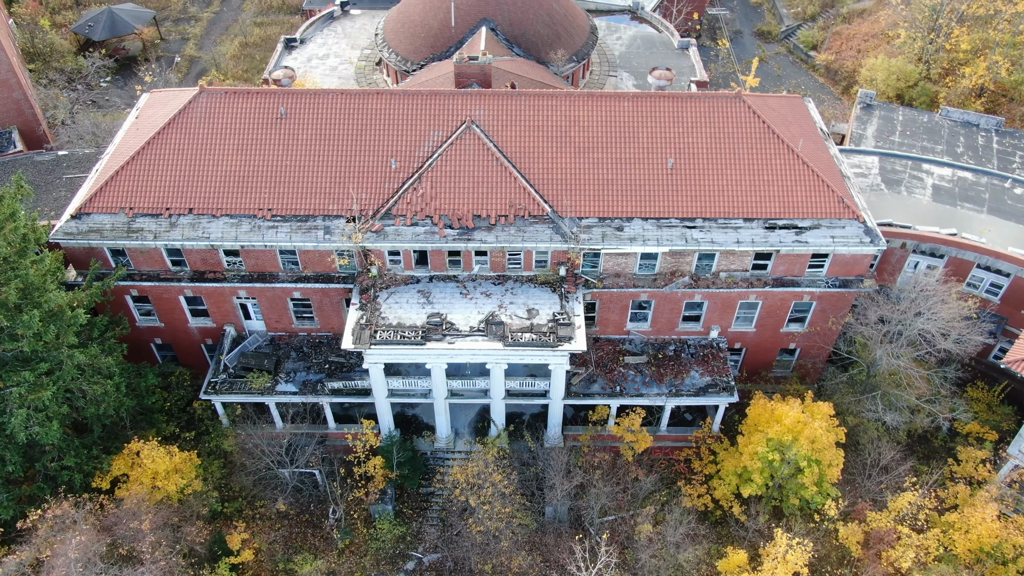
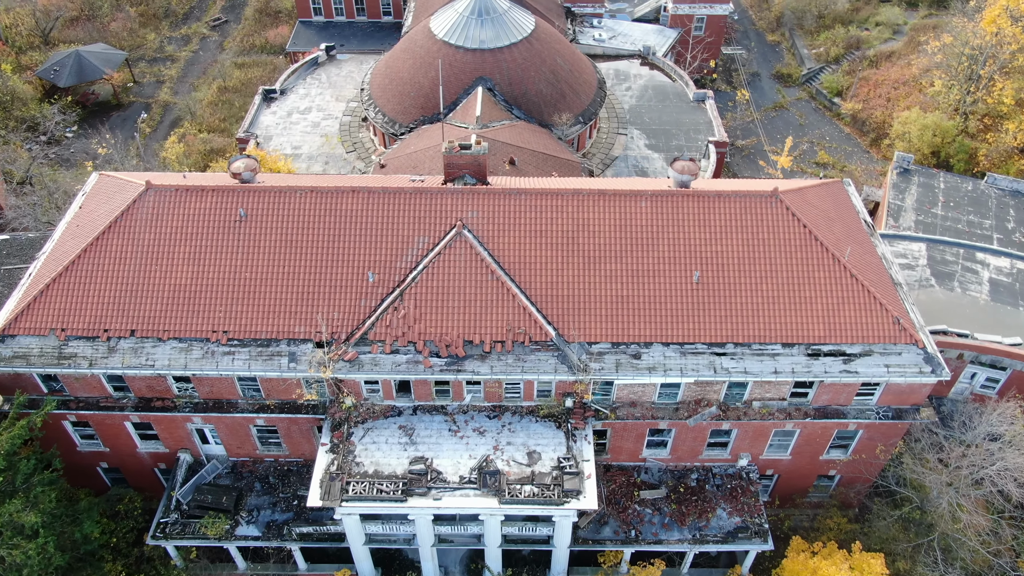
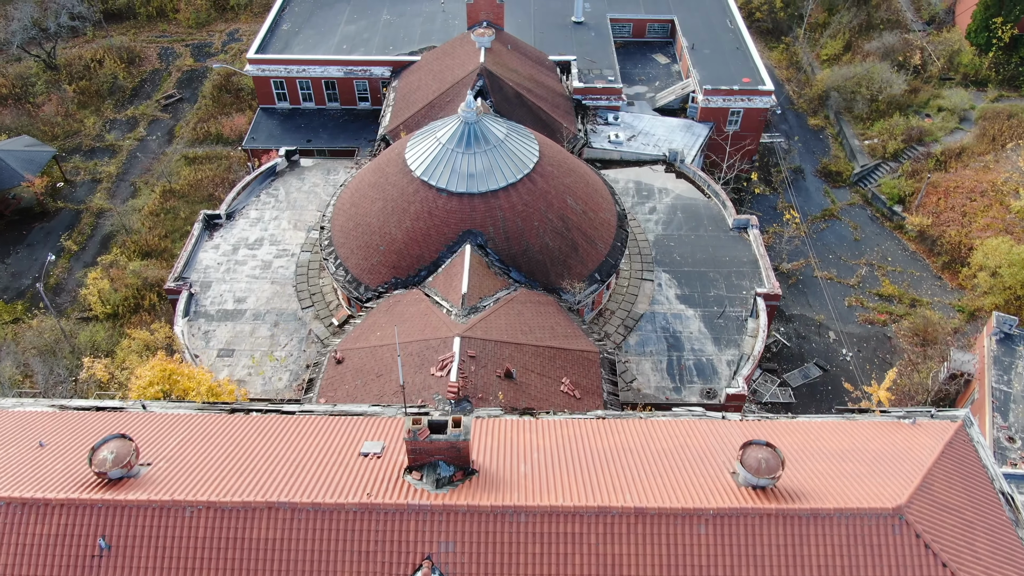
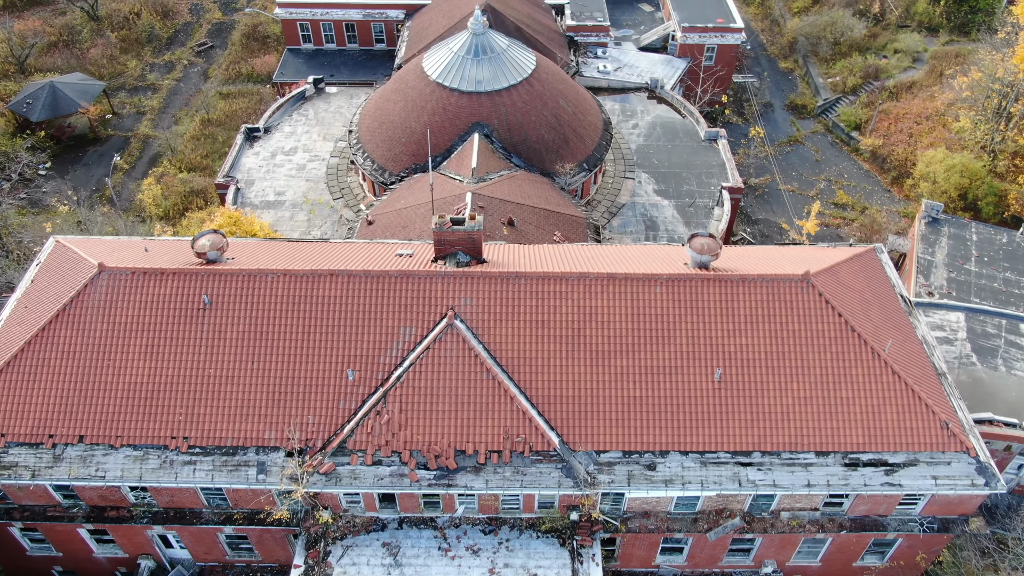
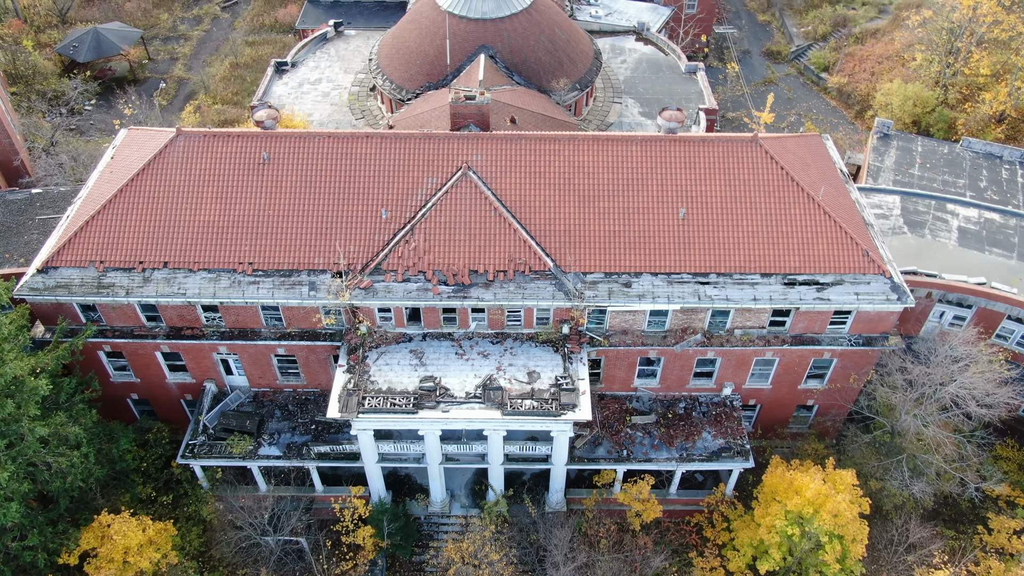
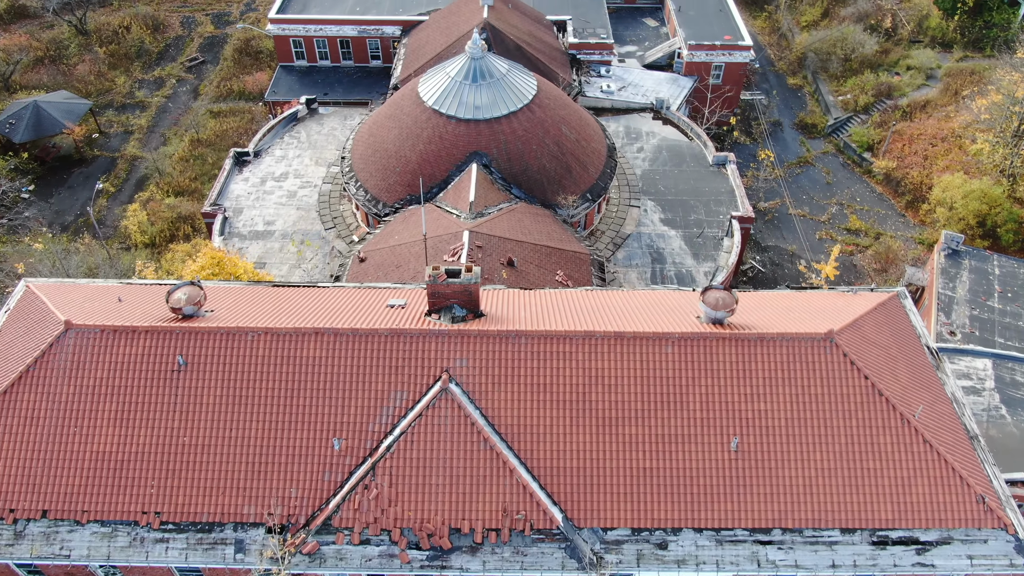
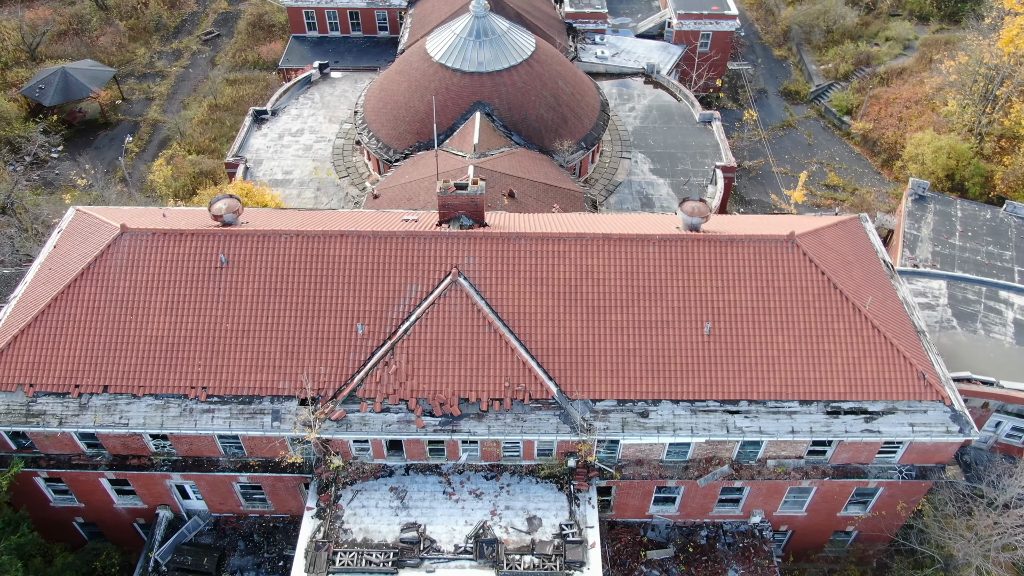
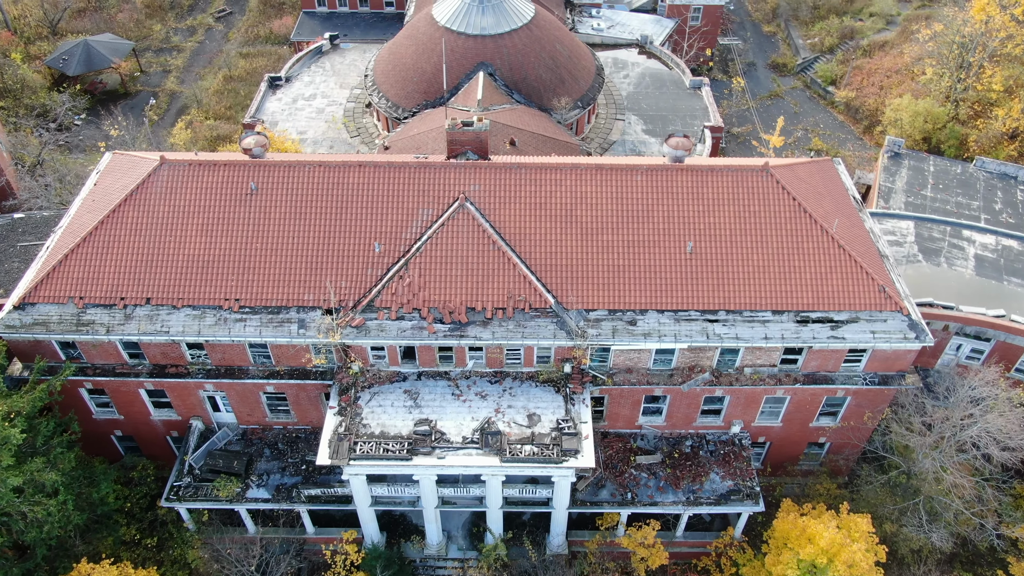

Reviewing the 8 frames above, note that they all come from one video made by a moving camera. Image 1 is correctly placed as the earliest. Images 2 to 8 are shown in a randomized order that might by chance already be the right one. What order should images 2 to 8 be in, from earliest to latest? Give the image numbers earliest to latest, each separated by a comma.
5, 8, 2, 7, 4, 6, 3
